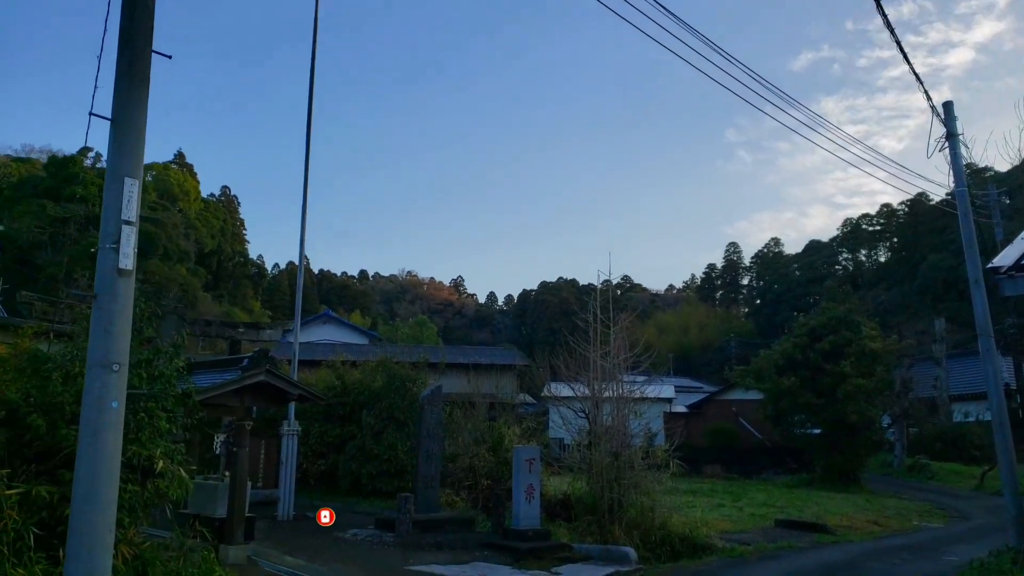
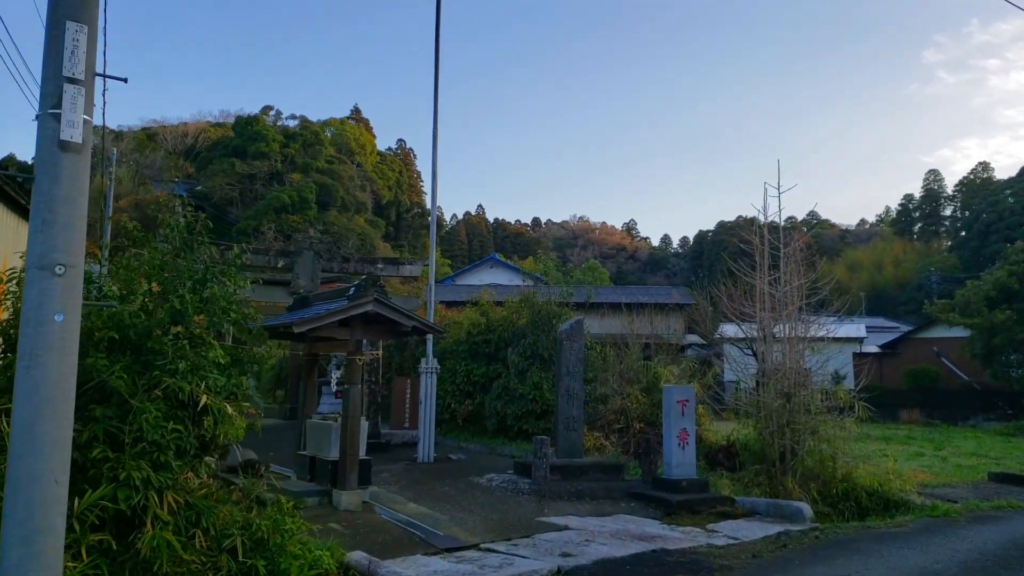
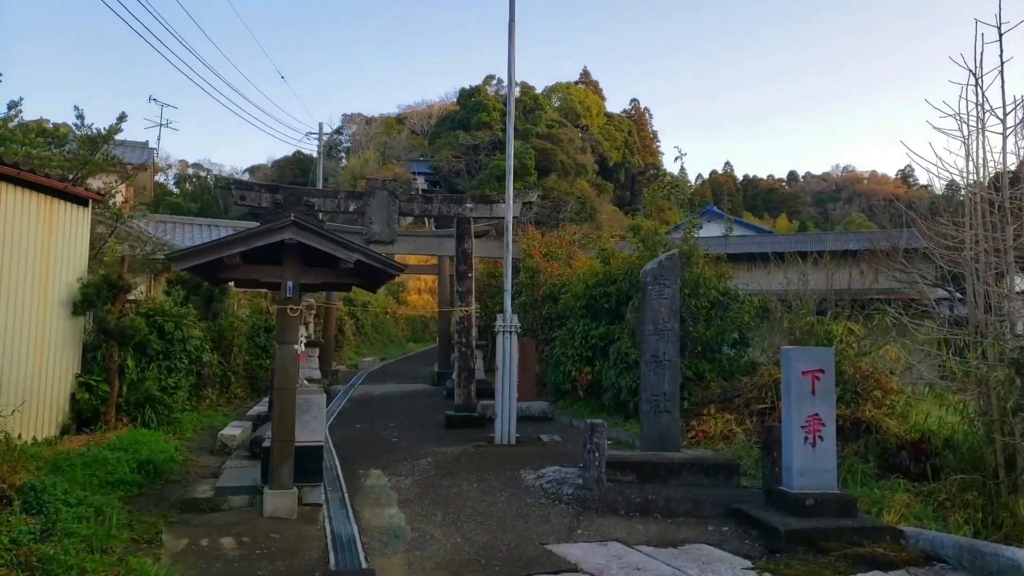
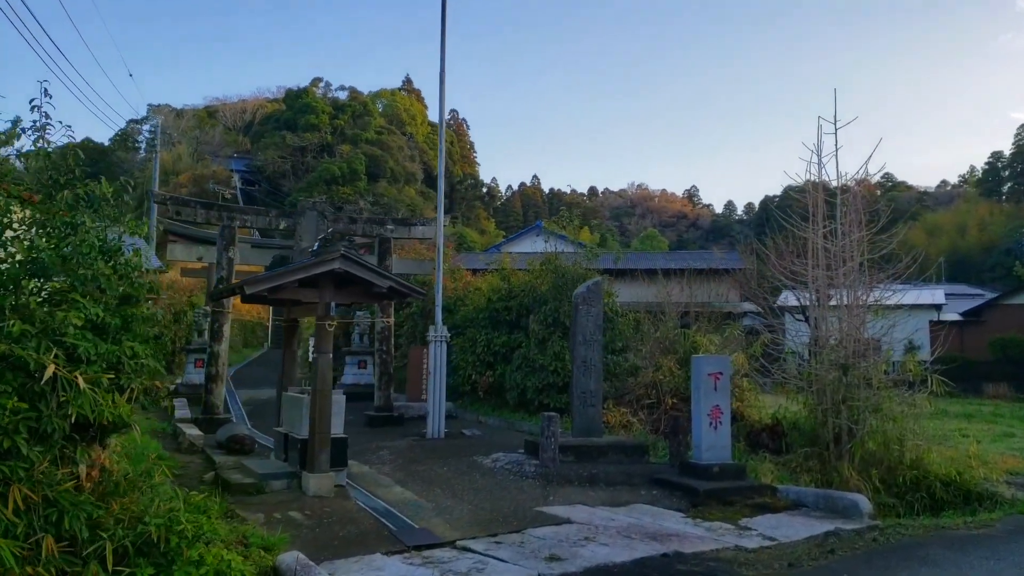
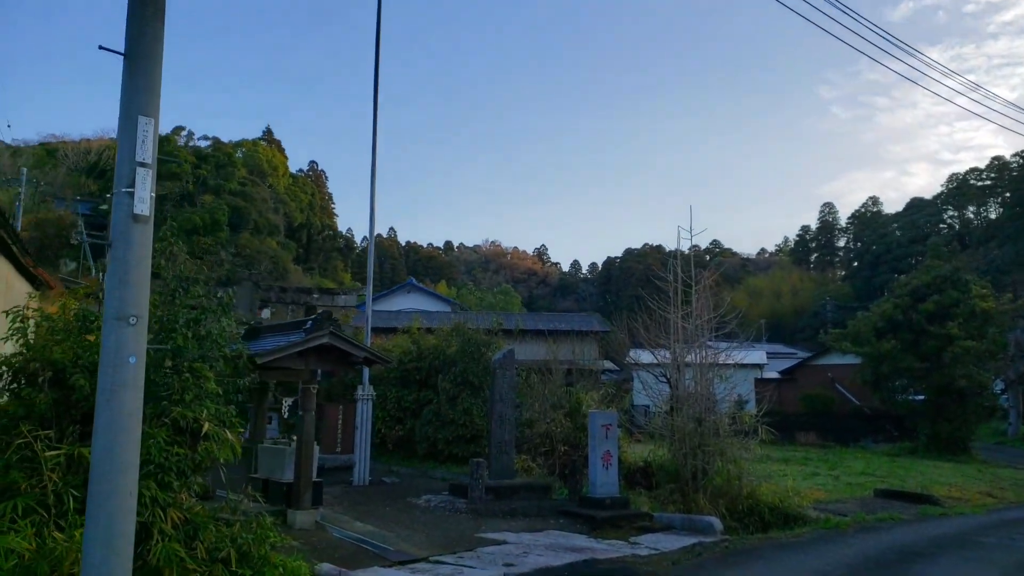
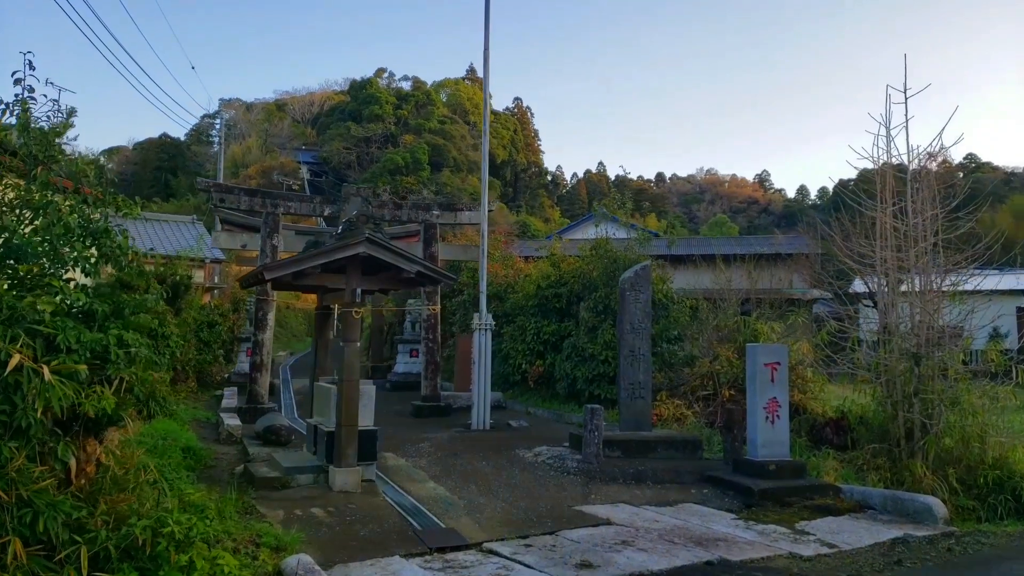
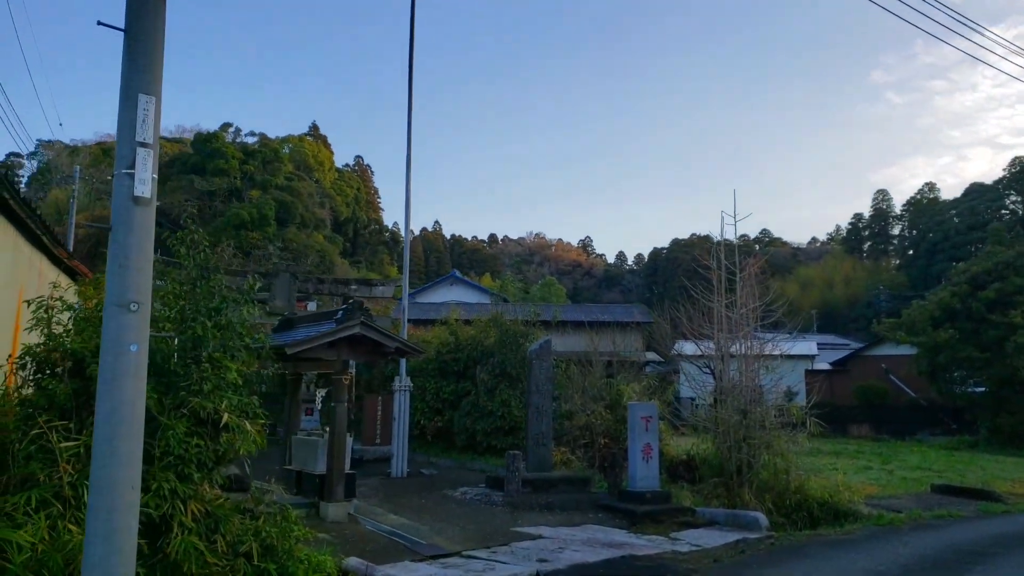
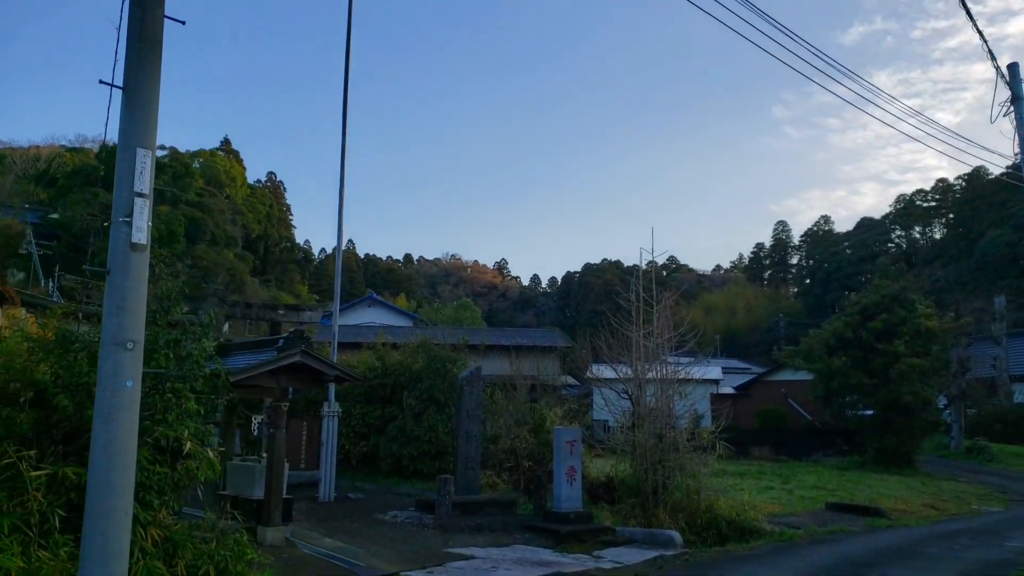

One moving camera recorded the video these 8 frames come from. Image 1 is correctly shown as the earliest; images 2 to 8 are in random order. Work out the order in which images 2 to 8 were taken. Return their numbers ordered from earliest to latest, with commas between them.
8, 5, 7, 2, 4, 6, 3
